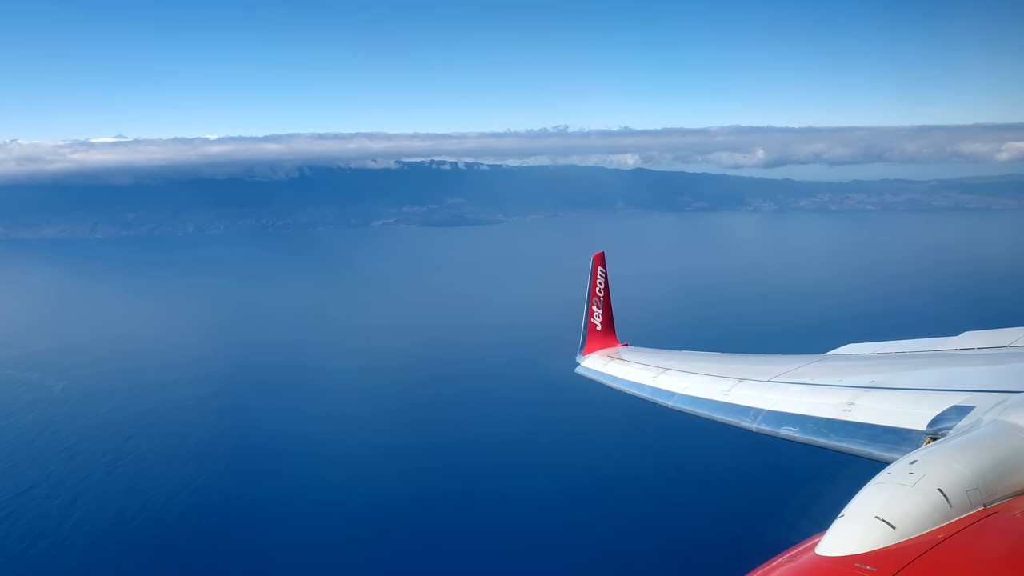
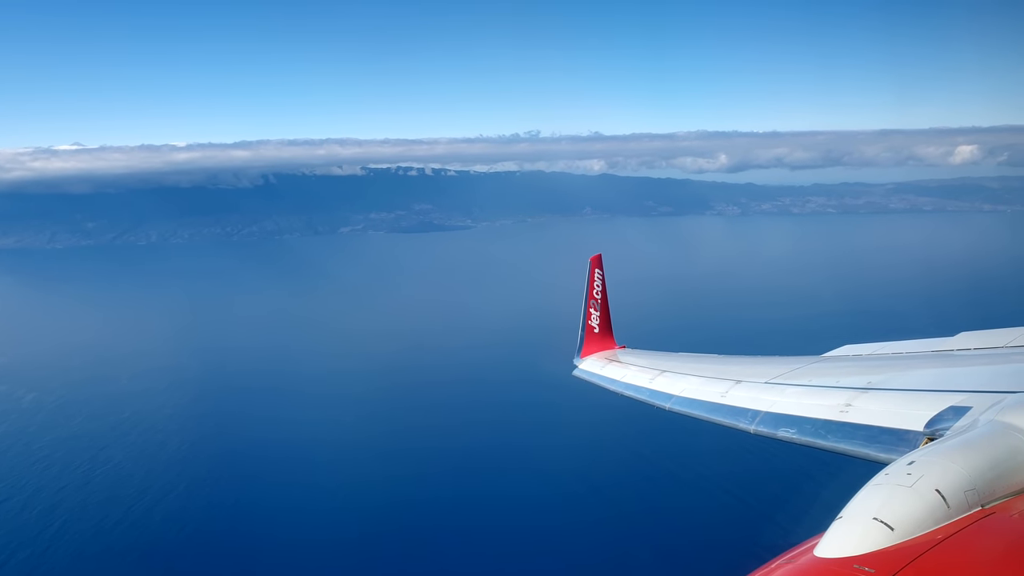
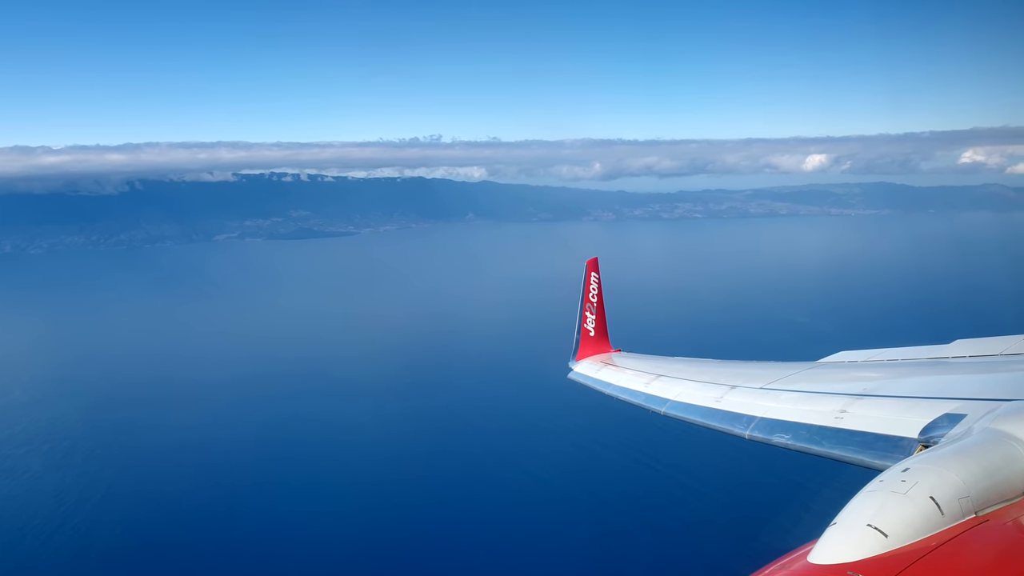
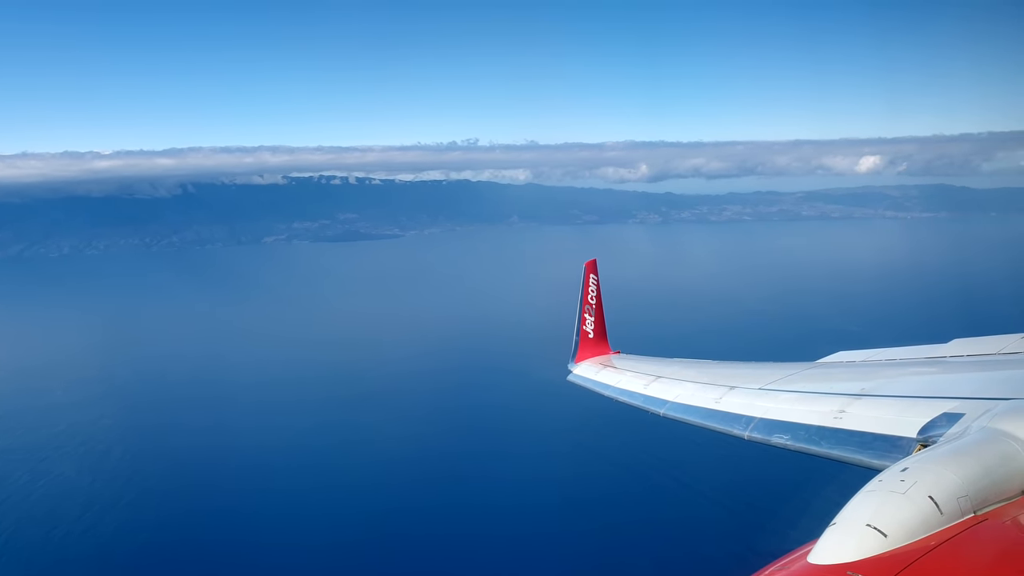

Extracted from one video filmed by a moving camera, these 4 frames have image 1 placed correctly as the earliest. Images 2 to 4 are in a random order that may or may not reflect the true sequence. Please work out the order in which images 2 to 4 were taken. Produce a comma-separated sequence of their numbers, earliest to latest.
2, 4, 3
